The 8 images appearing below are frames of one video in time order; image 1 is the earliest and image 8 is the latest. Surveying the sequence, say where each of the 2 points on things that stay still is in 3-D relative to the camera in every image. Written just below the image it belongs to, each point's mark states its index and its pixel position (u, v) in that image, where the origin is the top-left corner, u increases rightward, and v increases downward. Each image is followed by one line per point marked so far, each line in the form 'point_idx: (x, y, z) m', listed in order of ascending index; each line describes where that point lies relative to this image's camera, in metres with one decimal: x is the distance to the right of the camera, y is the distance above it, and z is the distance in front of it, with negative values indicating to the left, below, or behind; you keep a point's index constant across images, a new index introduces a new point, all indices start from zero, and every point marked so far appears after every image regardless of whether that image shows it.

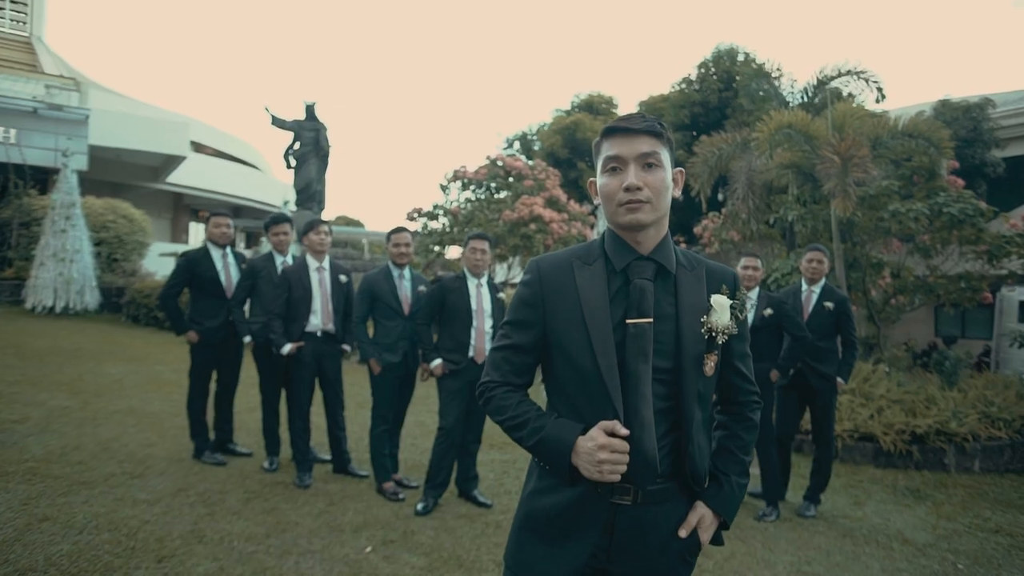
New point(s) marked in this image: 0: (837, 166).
0: (+3.9, +1.4, +8.7) m
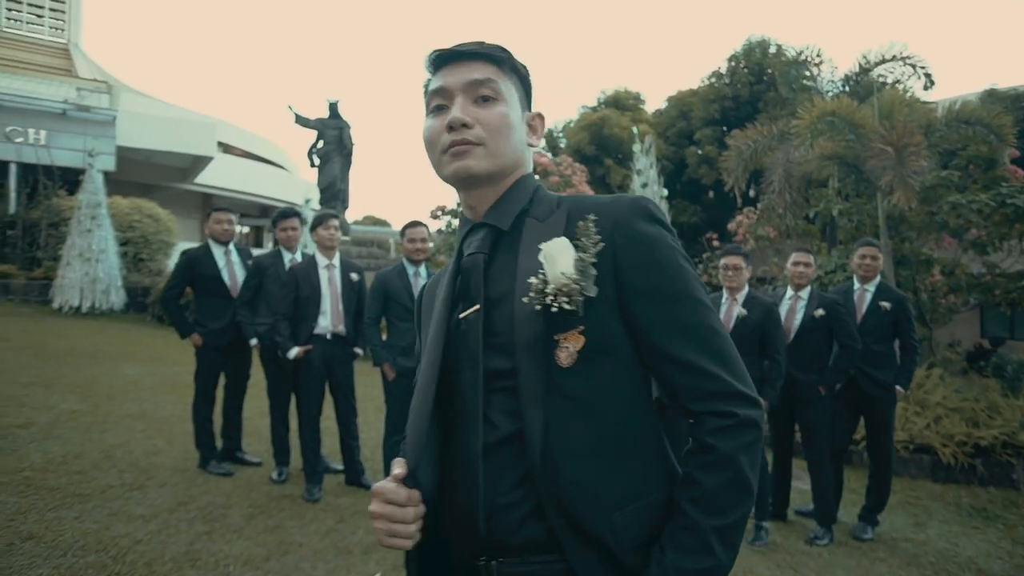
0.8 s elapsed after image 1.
0: (+4.1, +1.4, +8.1) m
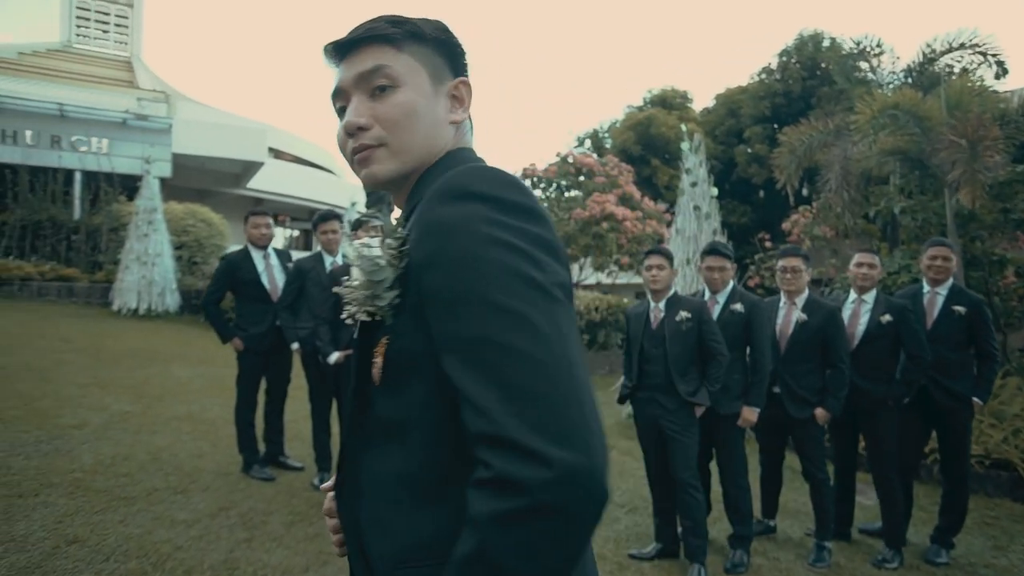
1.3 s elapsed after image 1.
0: (+4.6, +1.4, +7.6) m
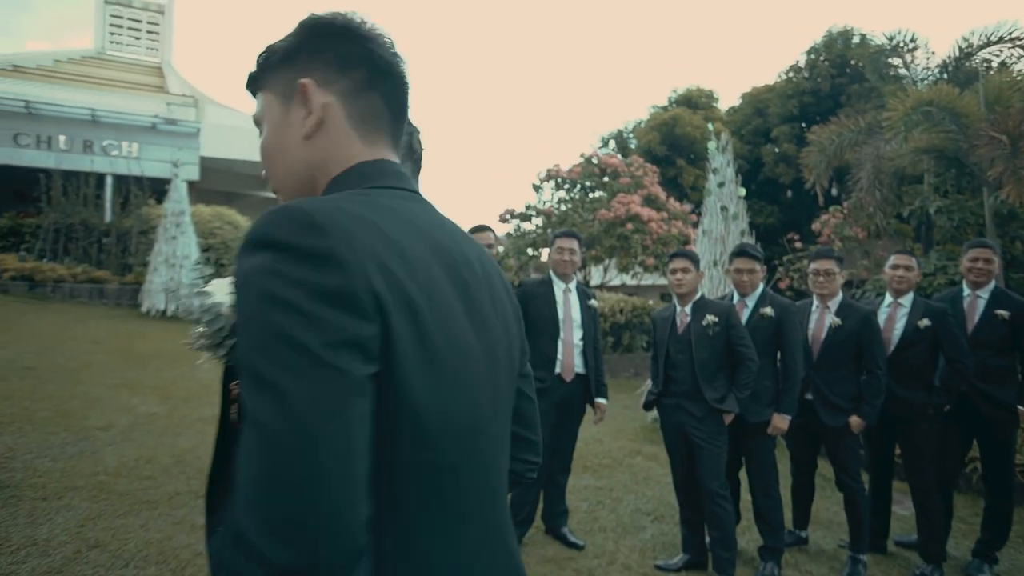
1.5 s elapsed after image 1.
0: (+4.8, +1.4, +7.4) m
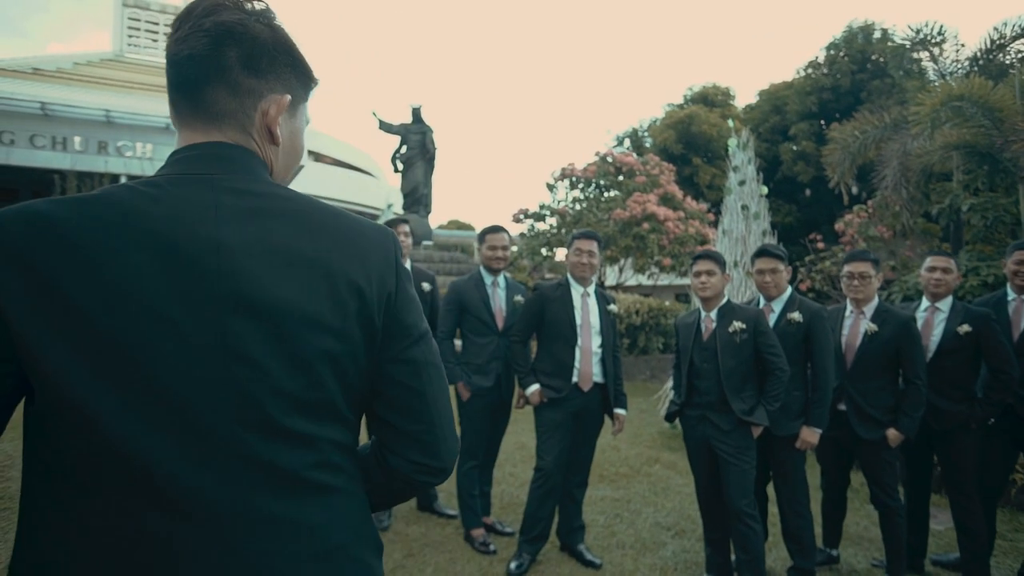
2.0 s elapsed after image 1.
0: (+5.0, +1.4, +7.0) m
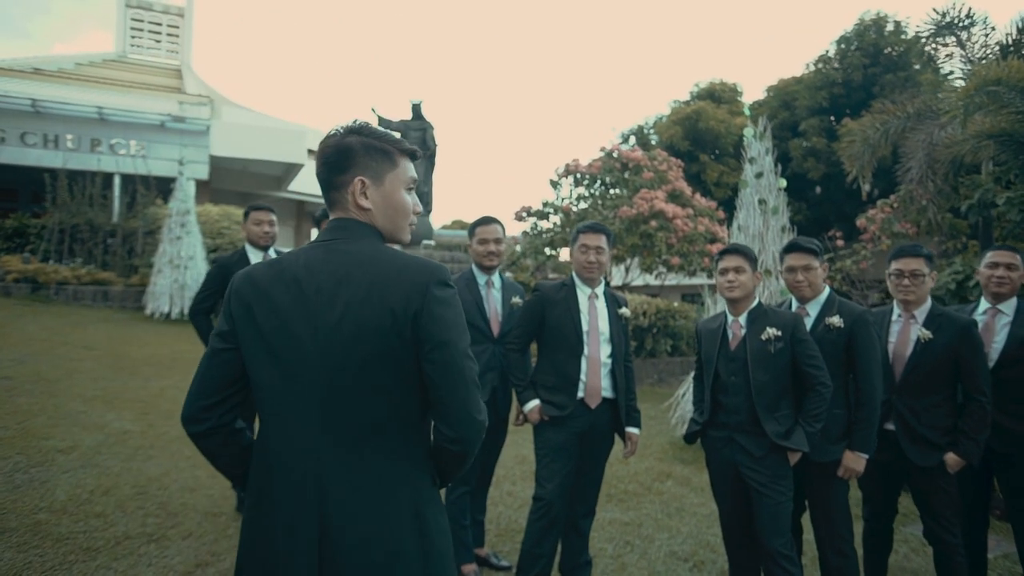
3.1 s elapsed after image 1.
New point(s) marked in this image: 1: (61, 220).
0: (+4.9, +1.4, +6.4) m
1: (-10.3, +1.5, +17.0) m
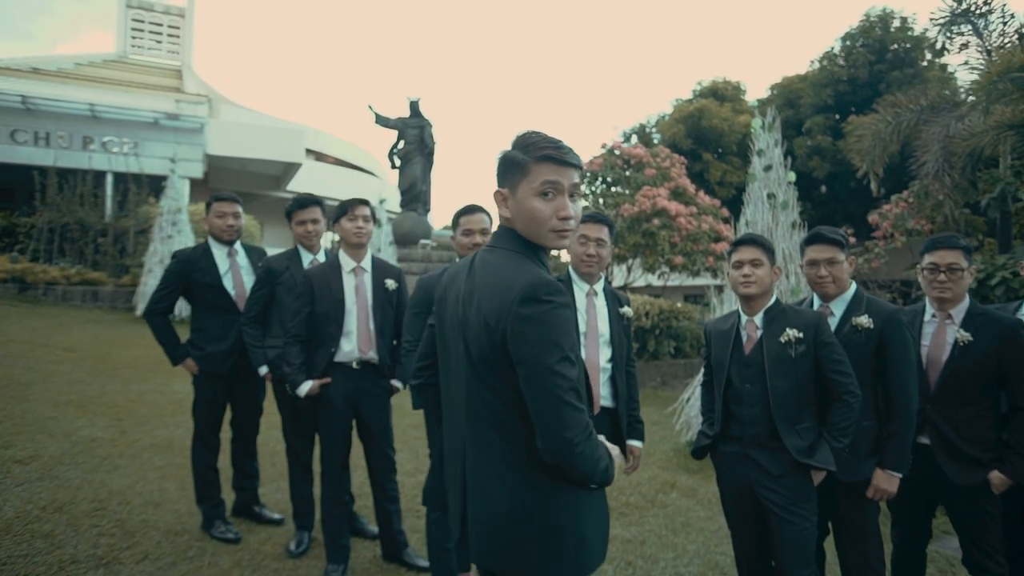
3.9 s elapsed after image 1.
0: (+4.9, +1.4, +6.0) m
1: (-10.3, +1.5, +16.6) m
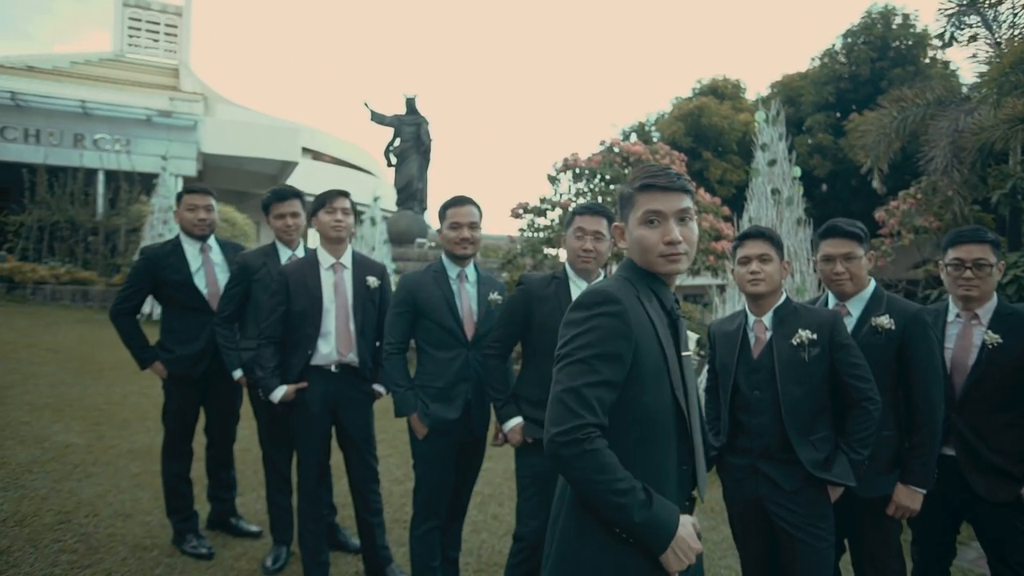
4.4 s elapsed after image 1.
0: (+4.8, +1.4, +5.7) m
1: (-10.4, +1.6, +16.3) m
